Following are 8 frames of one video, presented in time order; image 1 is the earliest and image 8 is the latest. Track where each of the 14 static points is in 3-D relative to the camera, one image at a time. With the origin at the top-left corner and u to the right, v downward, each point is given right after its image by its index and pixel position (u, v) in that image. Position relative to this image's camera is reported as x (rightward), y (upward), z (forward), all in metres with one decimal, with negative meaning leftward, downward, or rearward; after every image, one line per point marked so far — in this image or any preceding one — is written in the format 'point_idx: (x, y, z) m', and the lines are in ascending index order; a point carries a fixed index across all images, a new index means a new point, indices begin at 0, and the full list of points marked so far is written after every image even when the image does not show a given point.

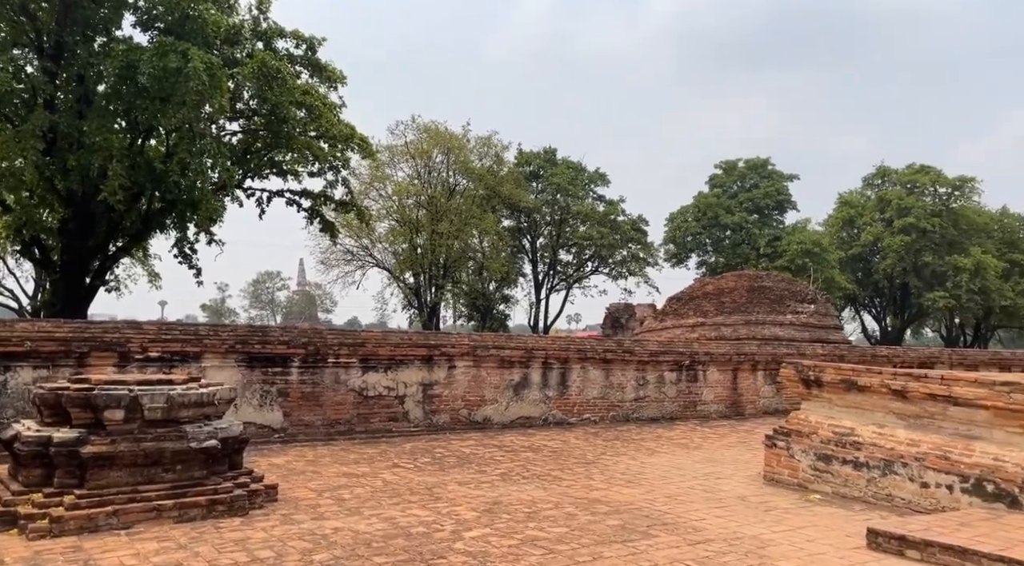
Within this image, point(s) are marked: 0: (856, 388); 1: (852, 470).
0: (+3.4, -1.0, +7.4) m
1: (+3.2, -1.7, +7.2) m
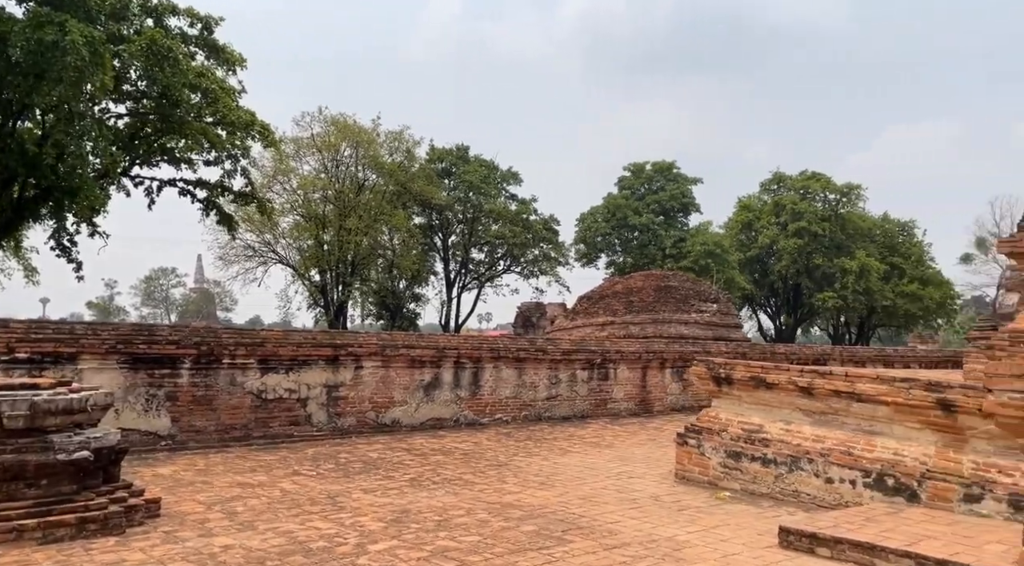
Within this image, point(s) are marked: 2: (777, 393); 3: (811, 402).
0: (+2.5, -1.0, +7.5) m
1: (+2.4, -1.7, +7.3) m
2: (+2.6, -1.0, +7.4) m
3: (+2.8, -1.1, +7.2) m
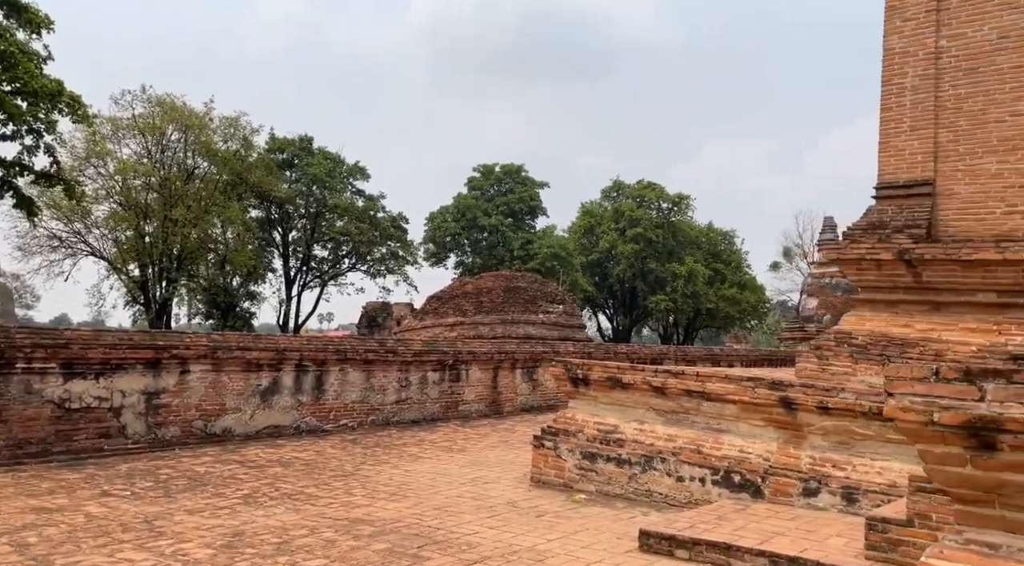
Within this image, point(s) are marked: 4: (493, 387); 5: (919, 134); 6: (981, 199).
0: (+1.1, -1.0, +7.5) m
1: (+1.0, -1.7, +7.3) m
2: (+1.2, -1.0, +7.4) m
3: (+1.4, -1.1, +7.3) m
4: (-0.4, -1.9, +14.3) m
5: (+4.3, +1.6, +8.2) m
6: (+4.7, +0.8, +7.9) m
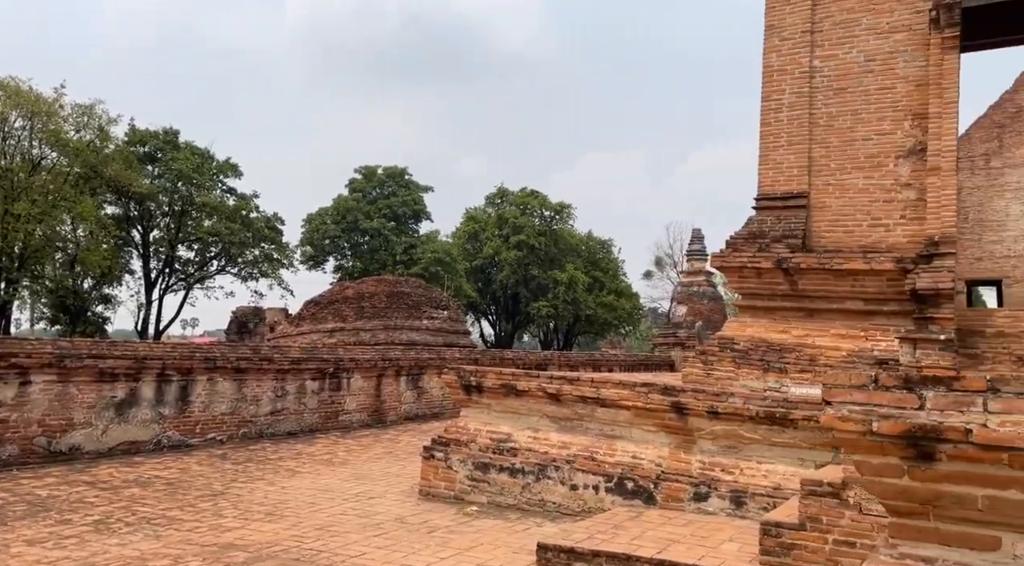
0: (+0.1, -1.0, +7.3) m
1: (0.0, -1.7, +7.0) m
2: (+0.2, -1.1, +7.2) m
3: (+0.4, -1.1, +7.1) m
4: (-2.5, -2.0, +13.8) m
5: (+3.1, +1.5, +8.5) m
6: (+3.6, +0.8, +8.2) m
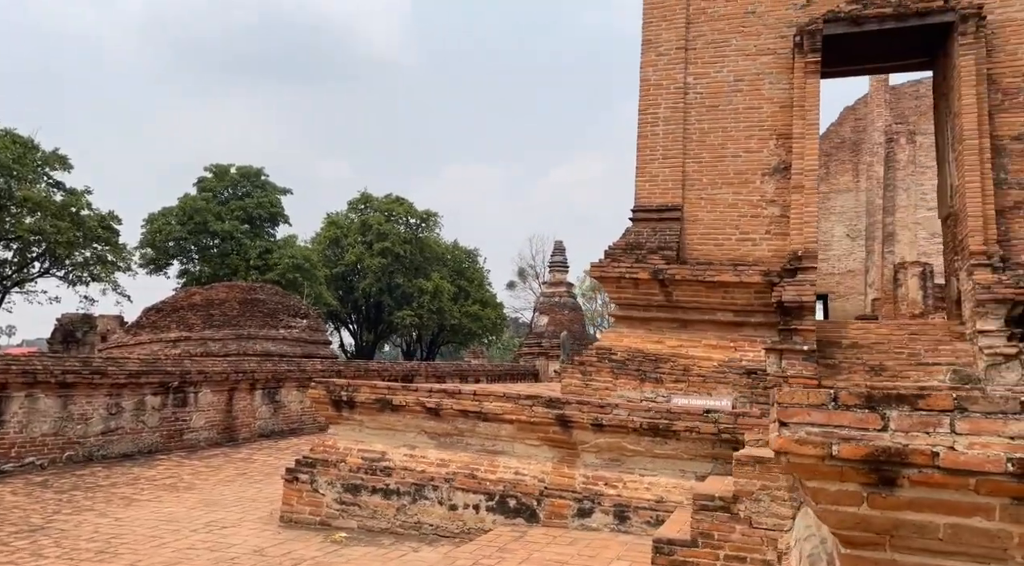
0: (-1.1, -1.1, +6.9) m
1: (-1.1, -1.8, +6.6) m
2: (-0.9, -1.2, +6.8) m
3: (-0.7, -1.2, +6.8) m
4: (-4.7, -2.1, +12.8) m
5: (+1.8, +1.3, +8.7) m
6: (+2.3, +0.6, +8.5) m
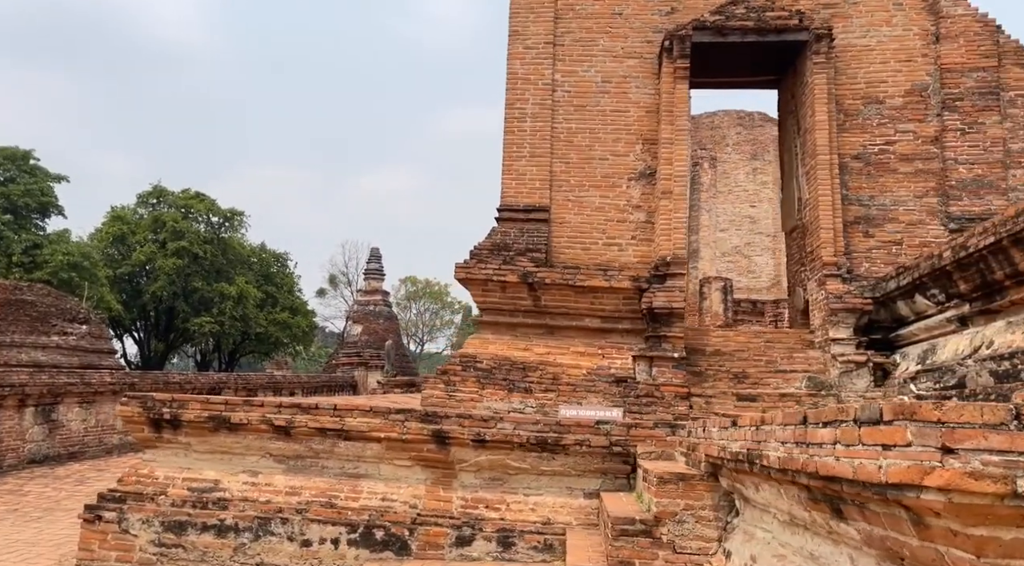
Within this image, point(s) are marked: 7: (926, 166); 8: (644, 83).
0: (-2.1, -1.1, +5.8) m
1: (-2.1, -1.8, +5.5) m
2: (-1.9, -1.1, +5.8) m
3: (-1.7, -1.2, +5.8) m
4: (-7.1, -2.1, +10.6) m
5: (+0.2, +1.3, +8.3) m
6: (+0.8, +0.6, +8.2) m
7: (+4.4, +1.2, +8.3) m
8: (+1.4, +2.2, +8.4) m
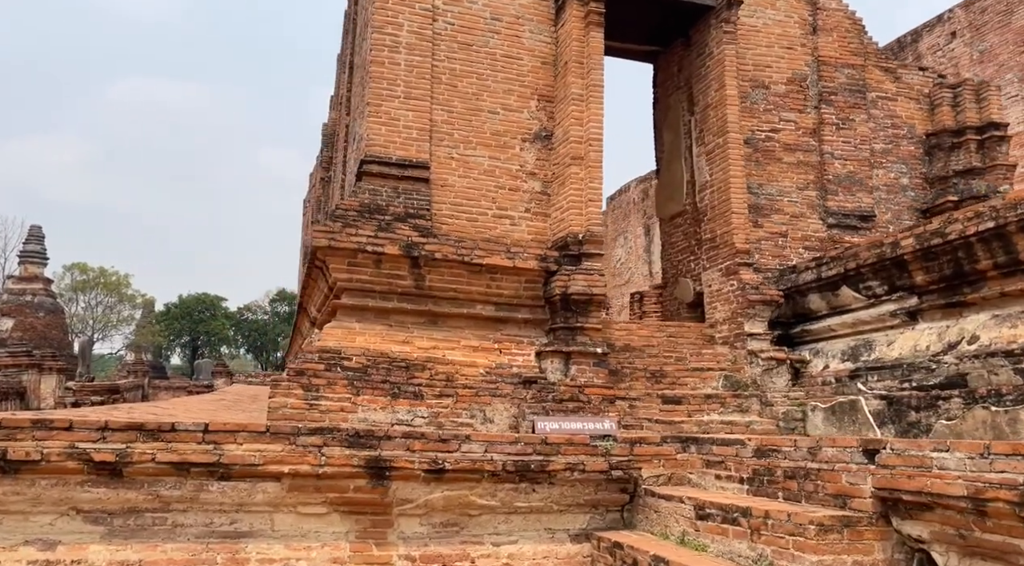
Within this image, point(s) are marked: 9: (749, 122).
0: (-2.1, -0.8, +3.3) m
1: (-2.0, -1.5, +3.0) m
2: (-2.0, -0.9, +3.4) m
3: (-1.8, -0.9, +3.5) m
4: (-8.6, -1.5, +5.9) m
5: (-0.8, +1.5, +6.5) m
6: (-0.3, +0.8, +6.6) m
7: (+3.0, +1.3, +8.0) m
8: (+0.3, +2.3, +7.1) m
9: (+2.4, +1.6, +7.9) m
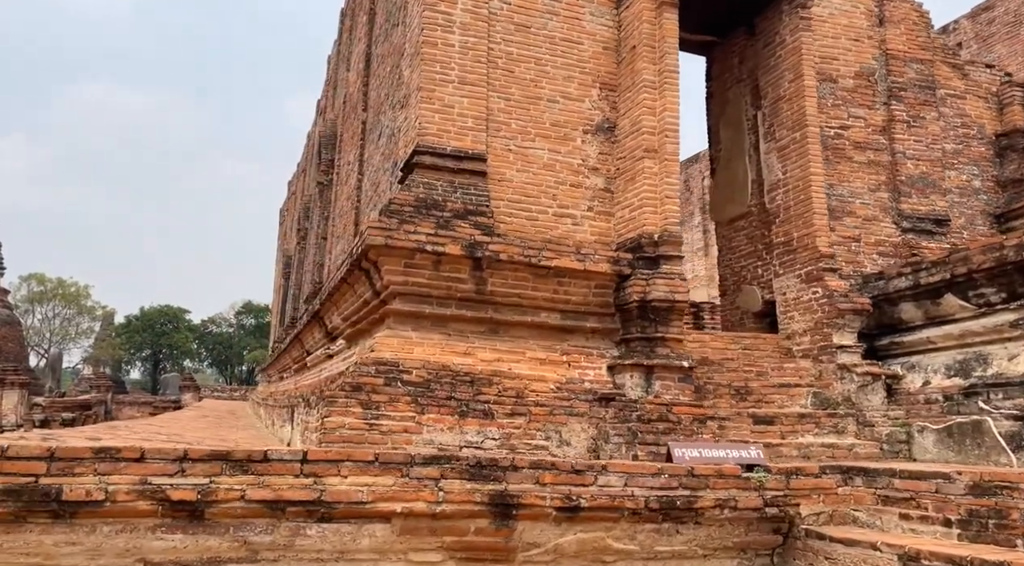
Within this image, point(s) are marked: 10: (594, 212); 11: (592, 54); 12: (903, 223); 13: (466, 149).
0: (-1.5, -0.8, +2.5) m
1: (-1.4, -1.5, +2.2) m
2: (-1.4, -0.8, +2.6) m
3: (-1.1, -0.9, +2.7) m
4: (-8.1, -1.5, +4.9) m
5: (-0.3, +1.5, +5.8) m
6: (+0.2, +0.7, +5.9) m
7: (+3.5, +1.2, +7.5) m
8: (+0.8, +2.3, +6.4) m
9: (+2.9, +1.6, +7.3) m
10: (+0.7, +0.6, +6.1) m
11: (+0.7, +1.9, +6.3) m
12: (+3.7, +0.6, +7.4) m
13: (-0.3, +1.0, +5.7) m
